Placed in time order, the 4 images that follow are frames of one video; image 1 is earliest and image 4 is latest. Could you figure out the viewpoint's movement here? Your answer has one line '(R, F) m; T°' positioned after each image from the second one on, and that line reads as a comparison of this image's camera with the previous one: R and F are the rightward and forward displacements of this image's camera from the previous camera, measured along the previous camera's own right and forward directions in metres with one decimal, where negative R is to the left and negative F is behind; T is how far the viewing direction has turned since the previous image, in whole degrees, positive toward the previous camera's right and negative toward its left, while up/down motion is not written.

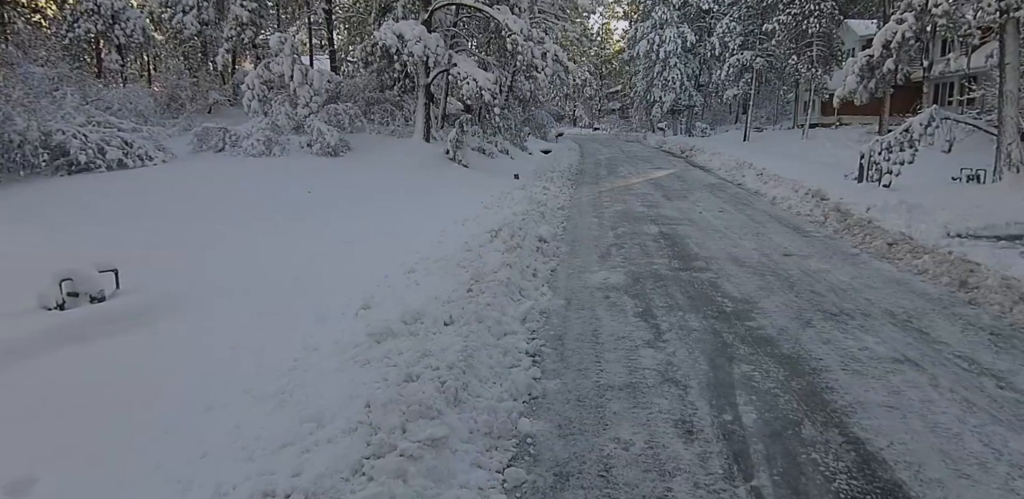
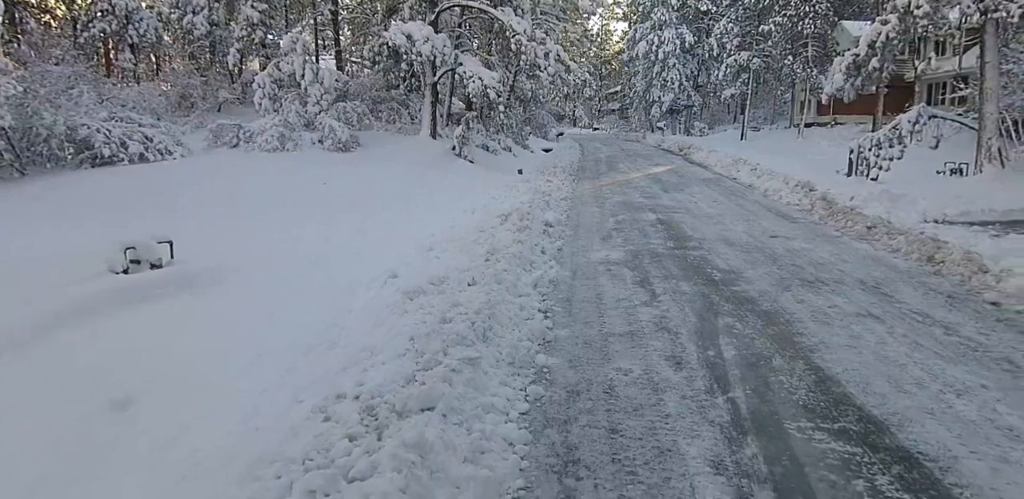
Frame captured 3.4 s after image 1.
(-0.1, -0.6) m; 0°
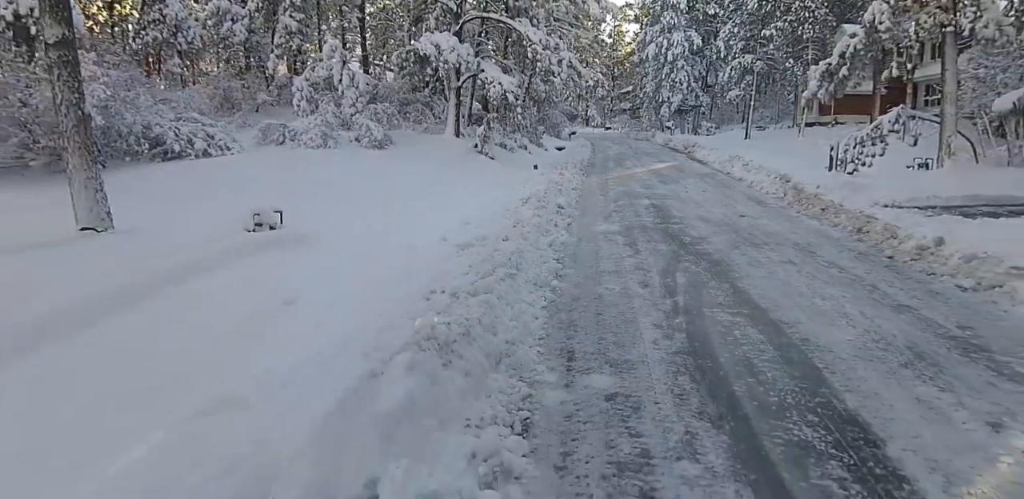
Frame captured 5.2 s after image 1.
(-0.1, -2.0) m; -1°
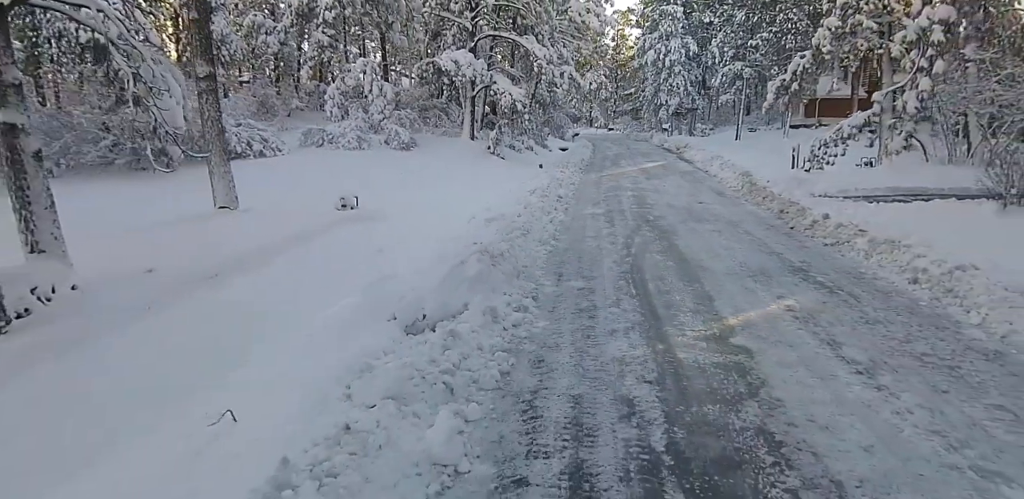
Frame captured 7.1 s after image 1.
(-0.1, -3.0) m; 0°
